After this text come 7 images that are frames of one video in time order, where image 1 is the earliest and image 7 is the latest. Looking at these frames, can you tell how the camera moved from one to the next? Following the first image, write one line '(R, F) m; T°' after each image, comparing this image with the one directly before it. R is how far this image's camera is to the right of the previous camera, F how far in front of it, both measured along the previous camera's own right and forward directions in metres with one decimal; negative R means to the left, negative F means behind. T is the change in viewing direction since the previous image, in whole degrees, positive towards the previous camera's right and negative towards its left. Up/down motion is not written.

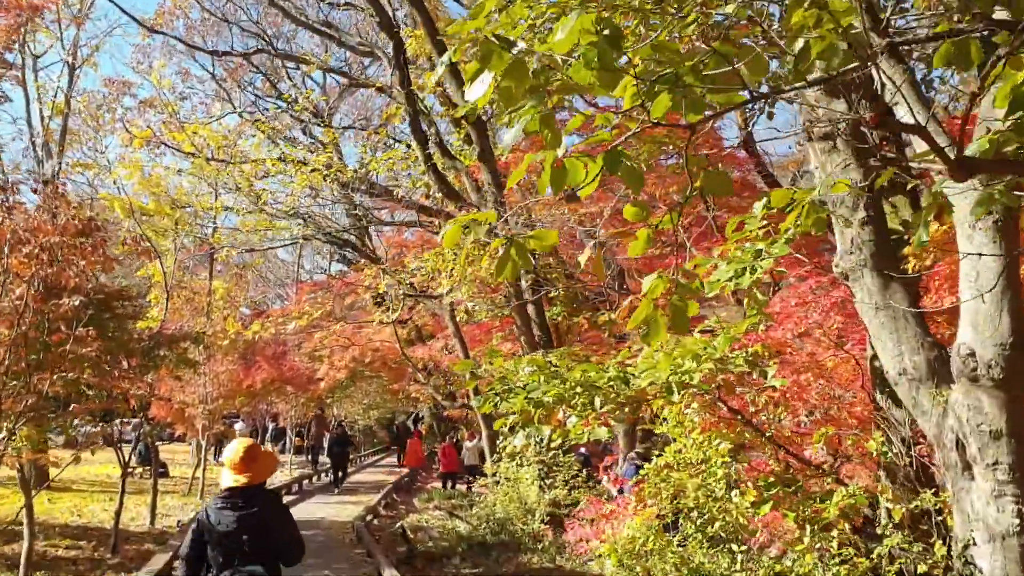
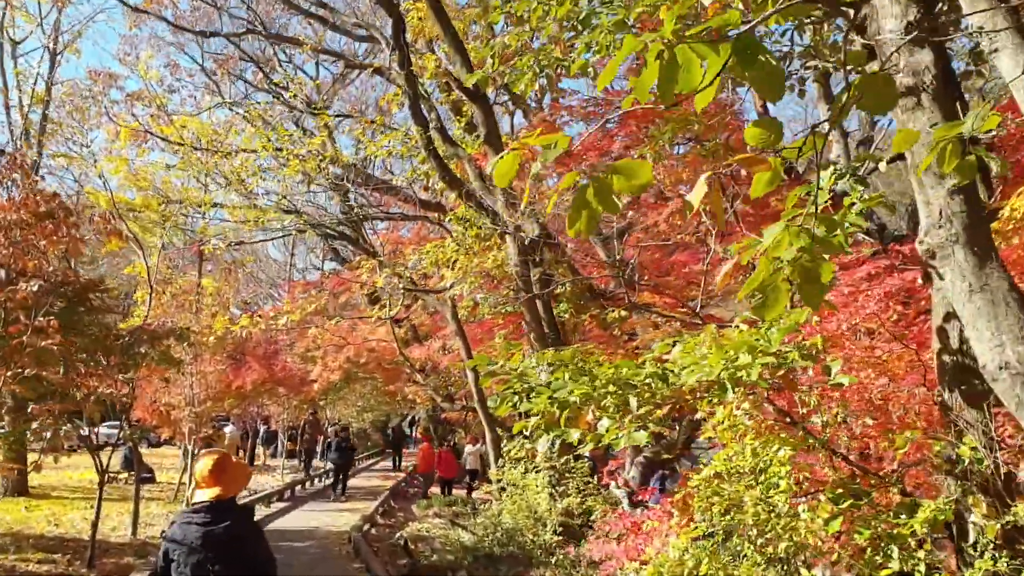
(-0.1, +0.5) m; 0°
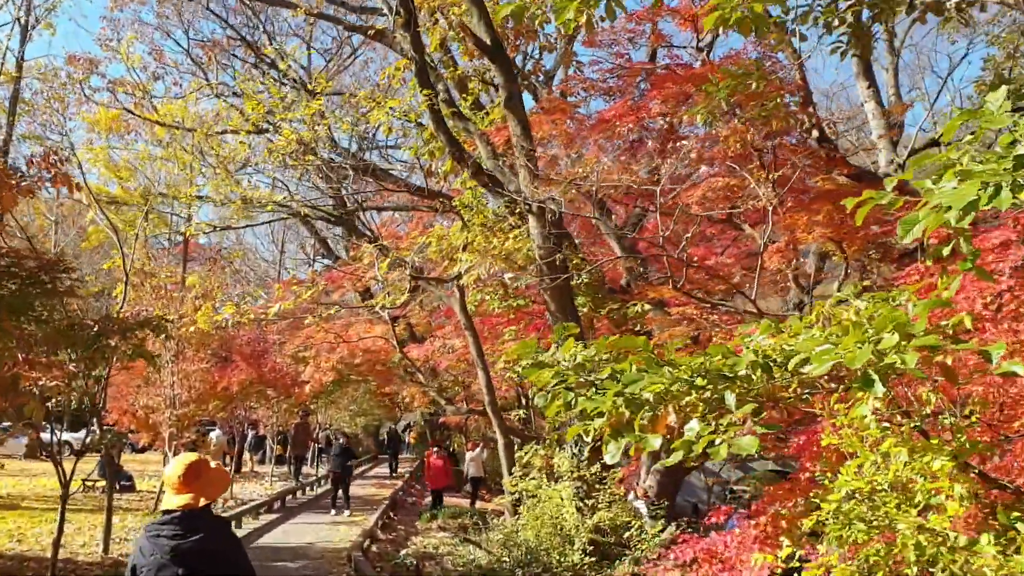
(-0.2, +0.8) m; +1°
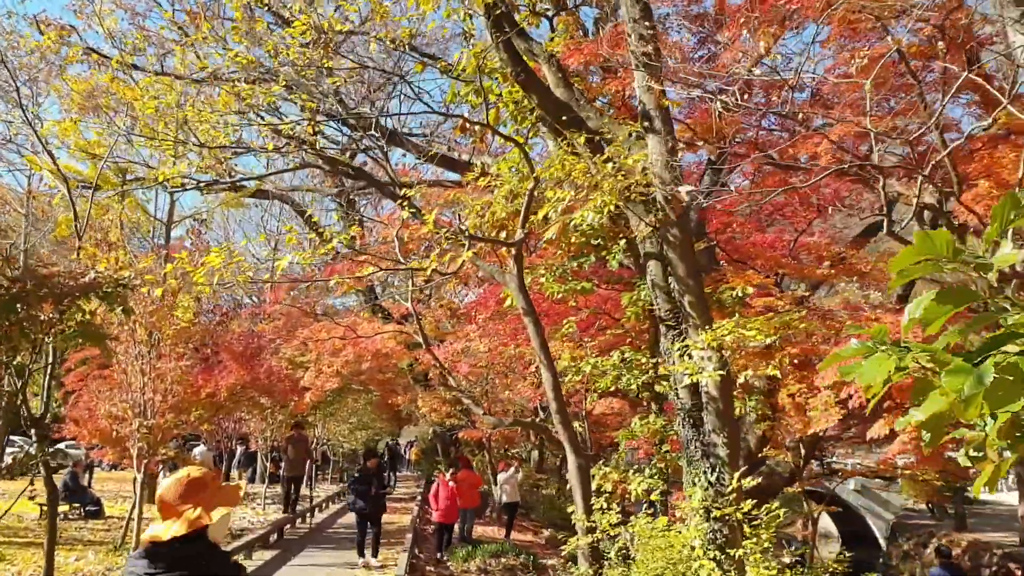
(-0.5, +1.8) m; +1°
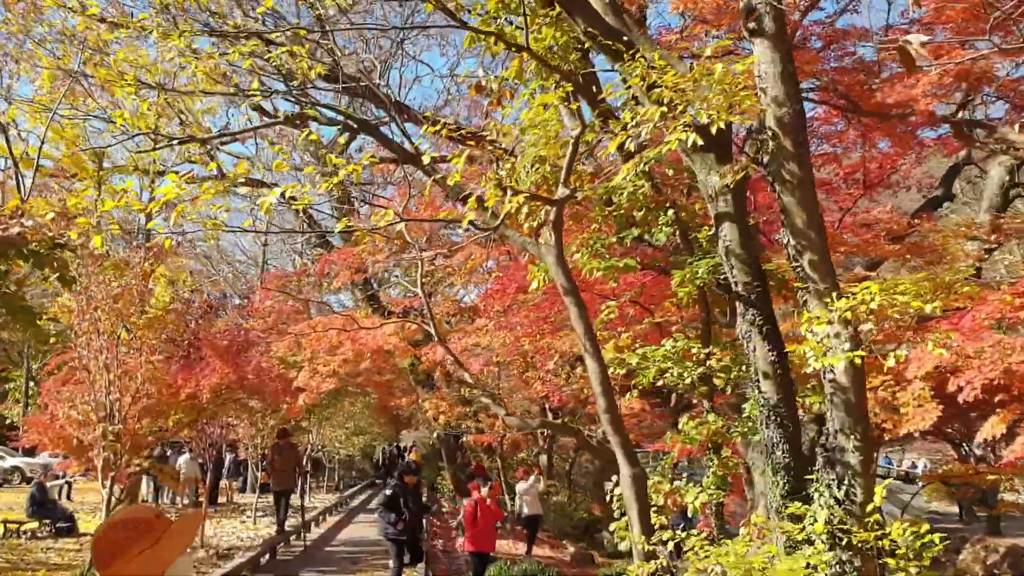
(-0.2, +1.0) m; 0°
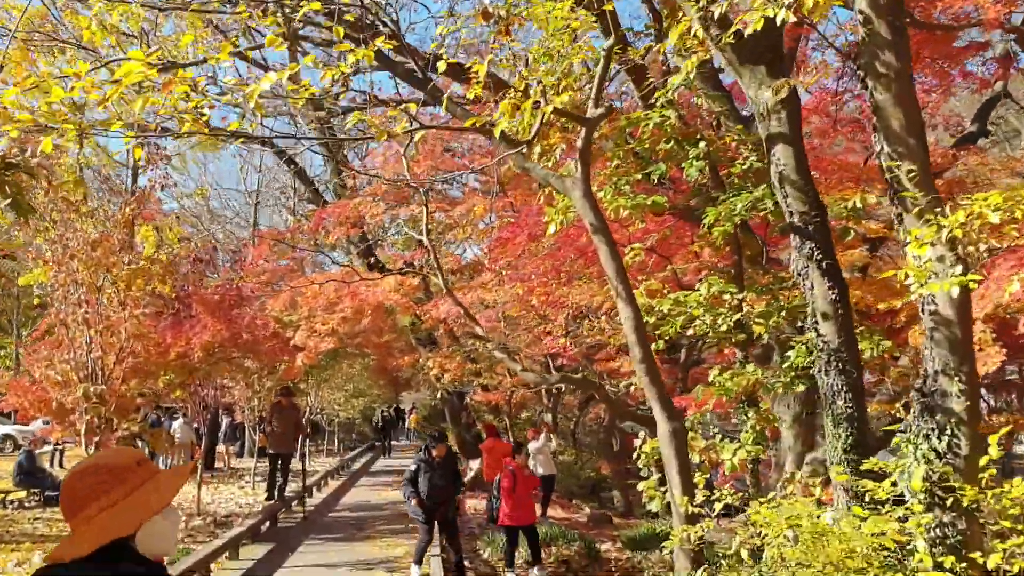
(-0.1, +0.5) m; 0°
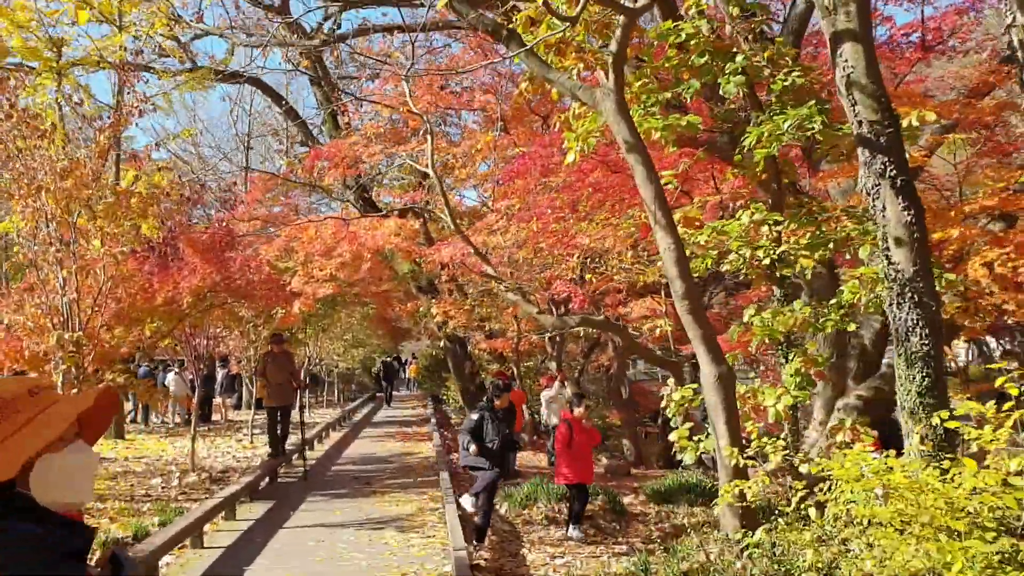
(-0.1, +0.5) m; 0°
